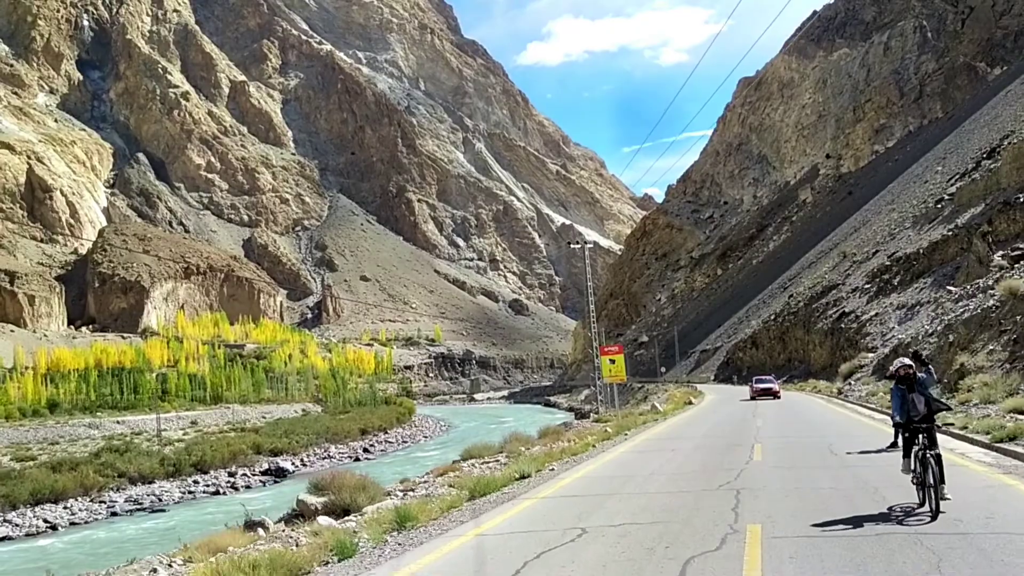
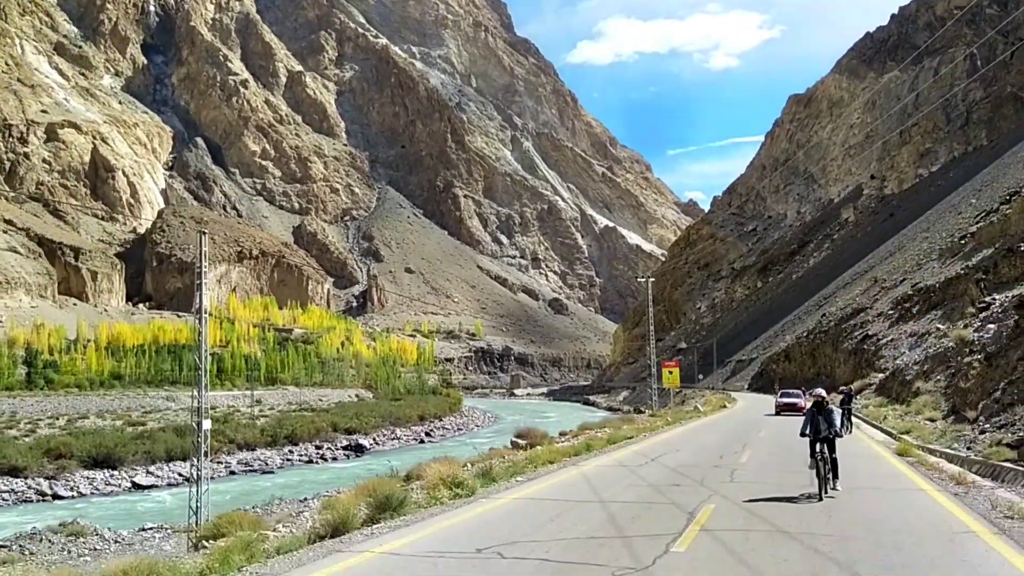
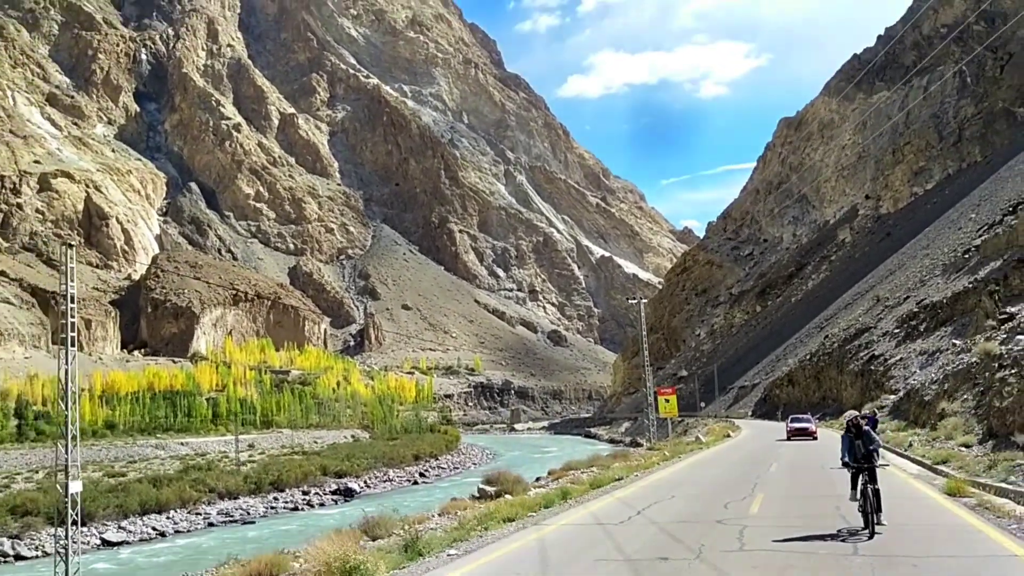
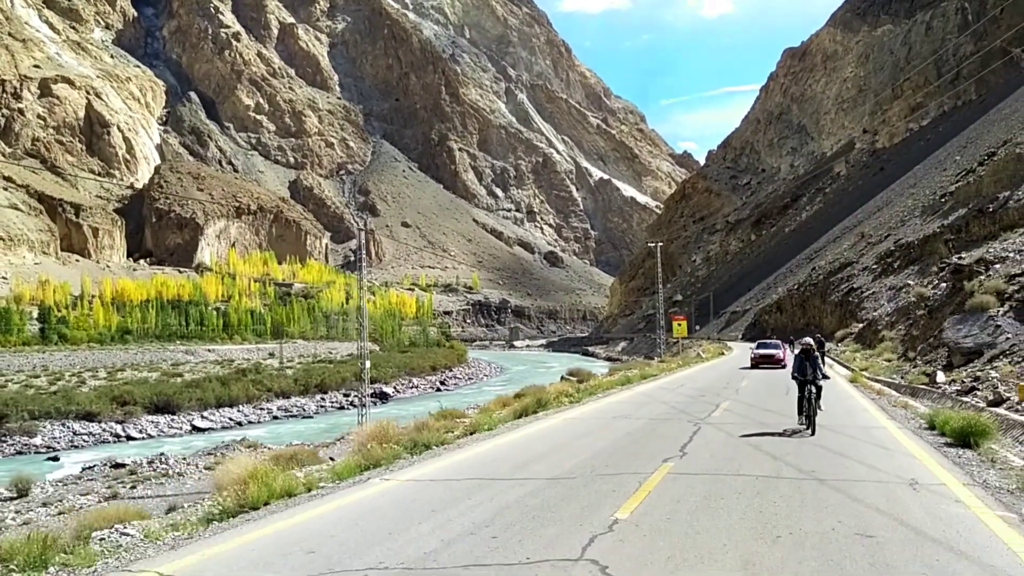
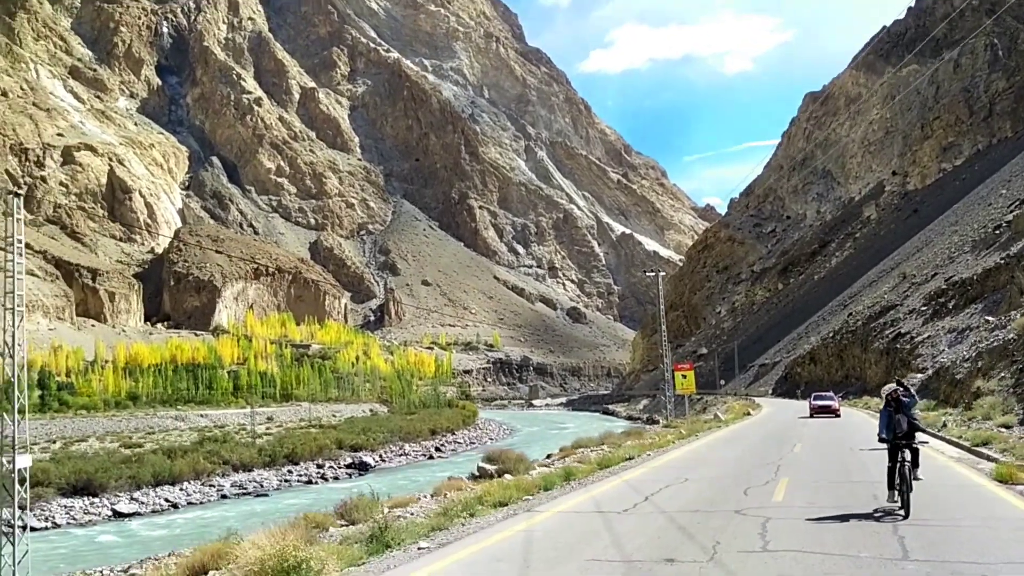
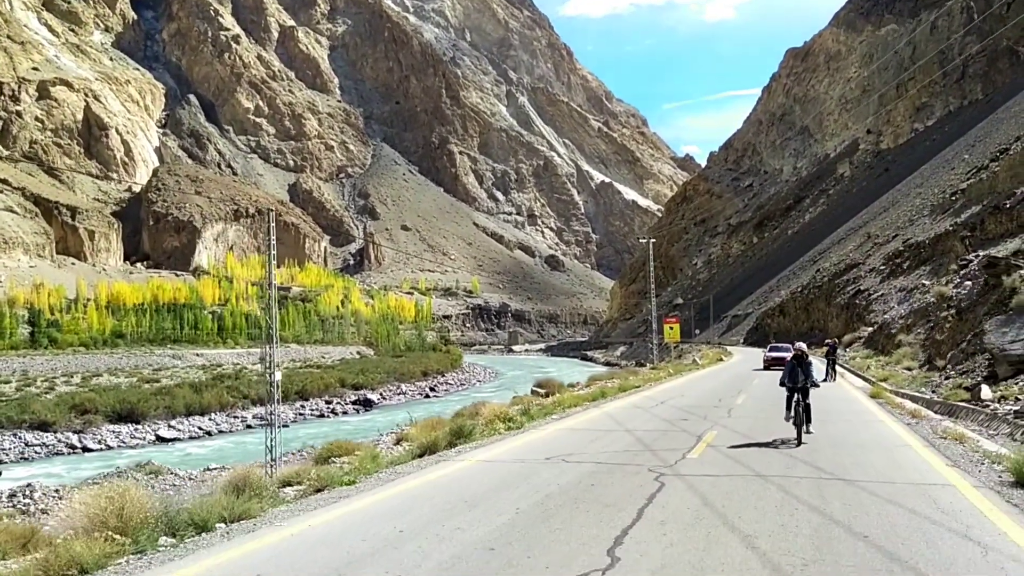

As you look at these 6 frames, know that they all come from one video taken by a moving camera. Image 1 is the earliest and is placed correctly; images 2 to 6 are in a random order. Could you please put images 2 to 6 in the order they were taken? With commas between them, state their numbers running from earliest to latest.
5, 3, 2, 6, 4
